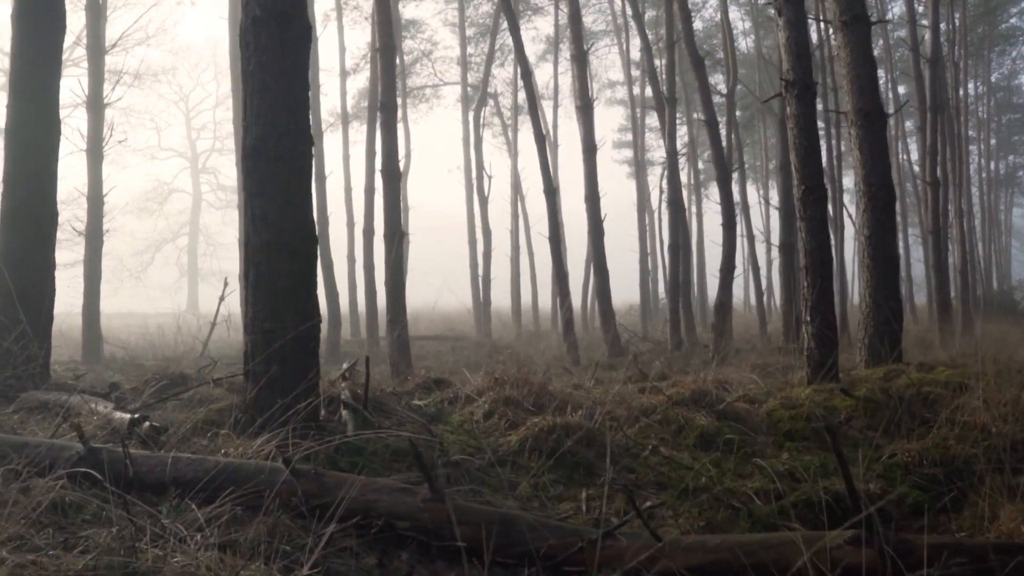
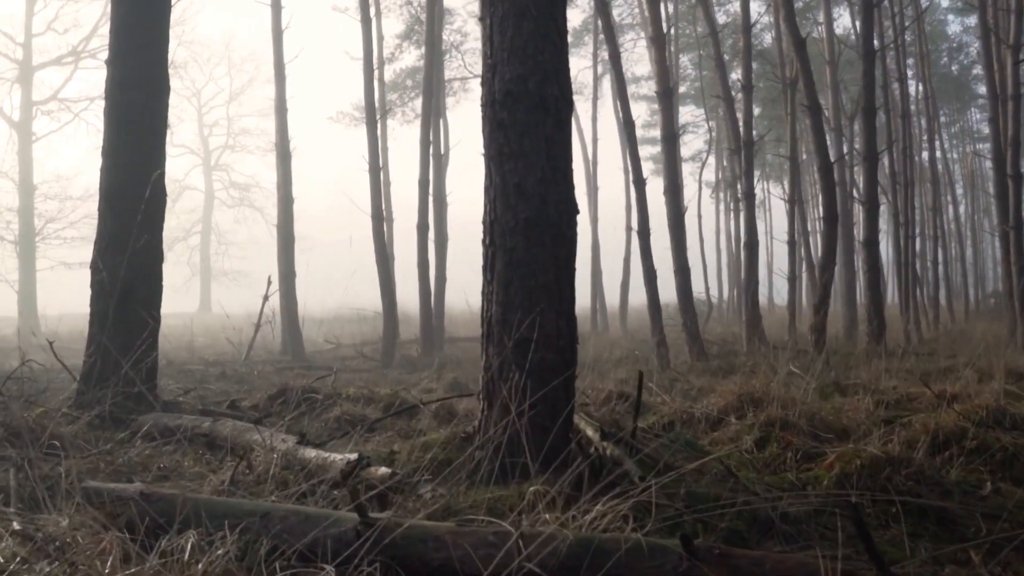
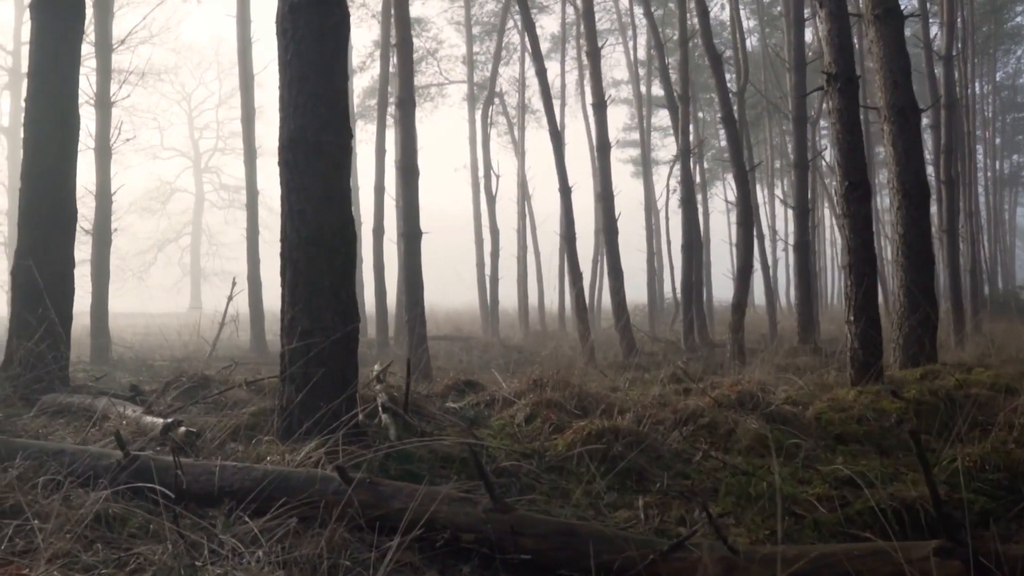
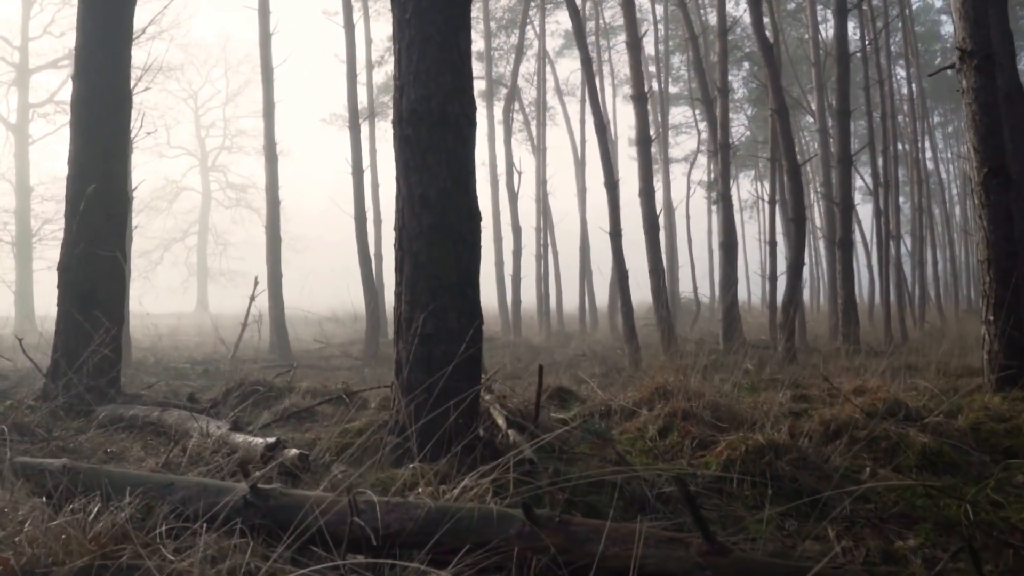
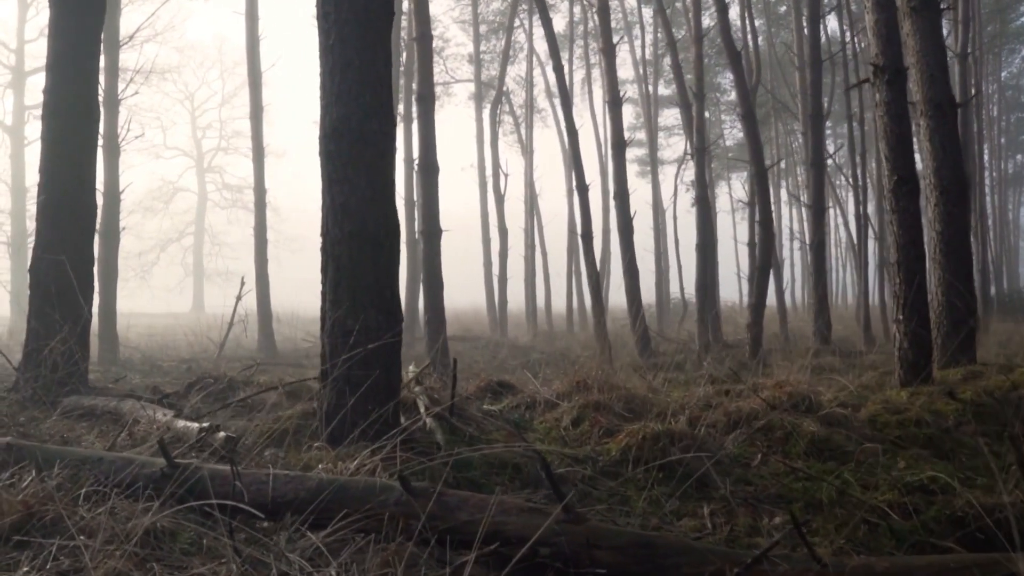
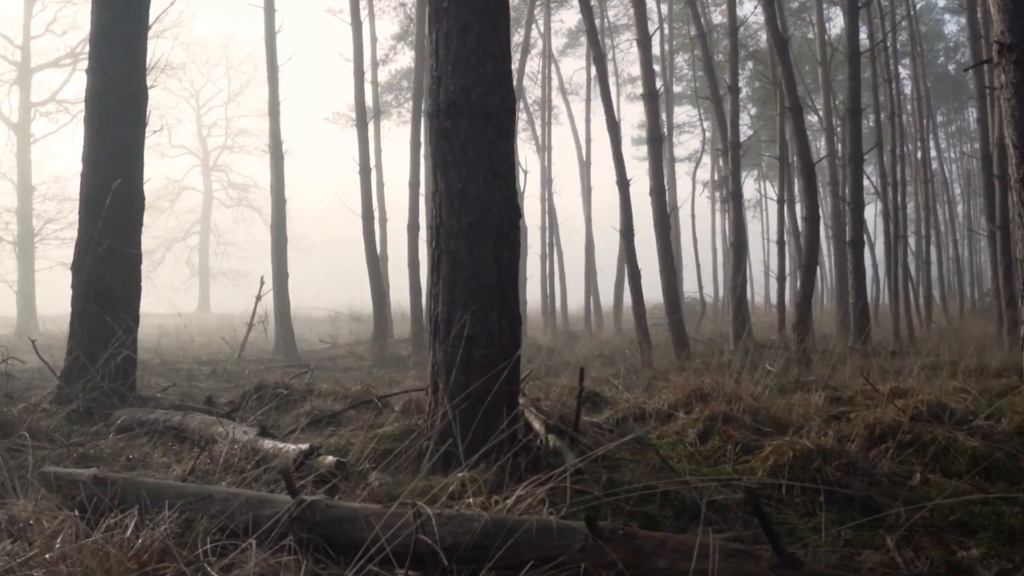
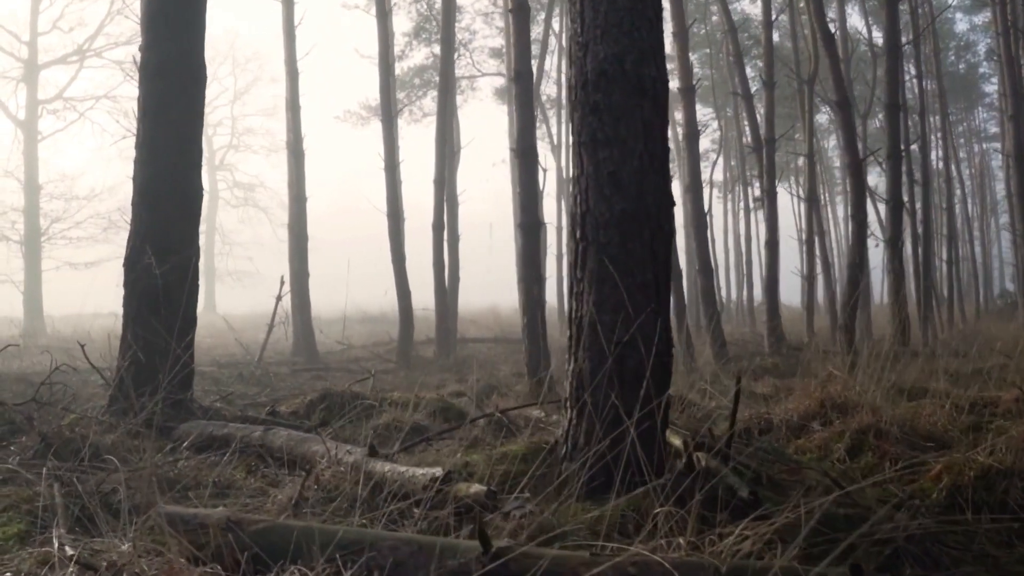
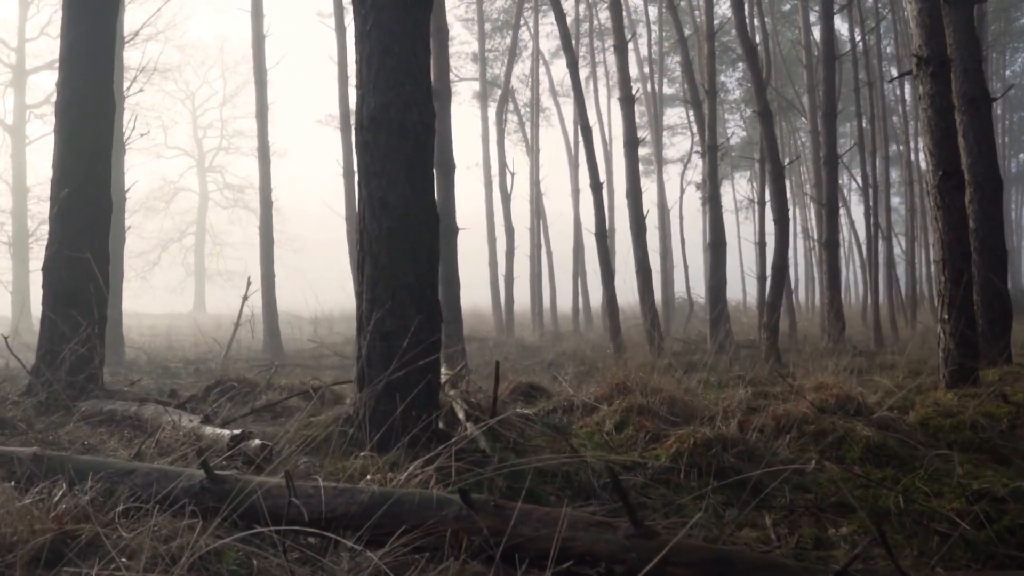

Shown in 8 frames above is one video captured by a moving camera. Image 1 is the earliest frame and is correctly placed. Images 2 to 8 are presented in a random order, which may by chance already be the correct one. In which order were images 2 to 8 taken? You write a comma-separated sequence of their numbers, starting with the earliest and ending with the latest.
3, 5, 8, 4, 6, 2, 7
